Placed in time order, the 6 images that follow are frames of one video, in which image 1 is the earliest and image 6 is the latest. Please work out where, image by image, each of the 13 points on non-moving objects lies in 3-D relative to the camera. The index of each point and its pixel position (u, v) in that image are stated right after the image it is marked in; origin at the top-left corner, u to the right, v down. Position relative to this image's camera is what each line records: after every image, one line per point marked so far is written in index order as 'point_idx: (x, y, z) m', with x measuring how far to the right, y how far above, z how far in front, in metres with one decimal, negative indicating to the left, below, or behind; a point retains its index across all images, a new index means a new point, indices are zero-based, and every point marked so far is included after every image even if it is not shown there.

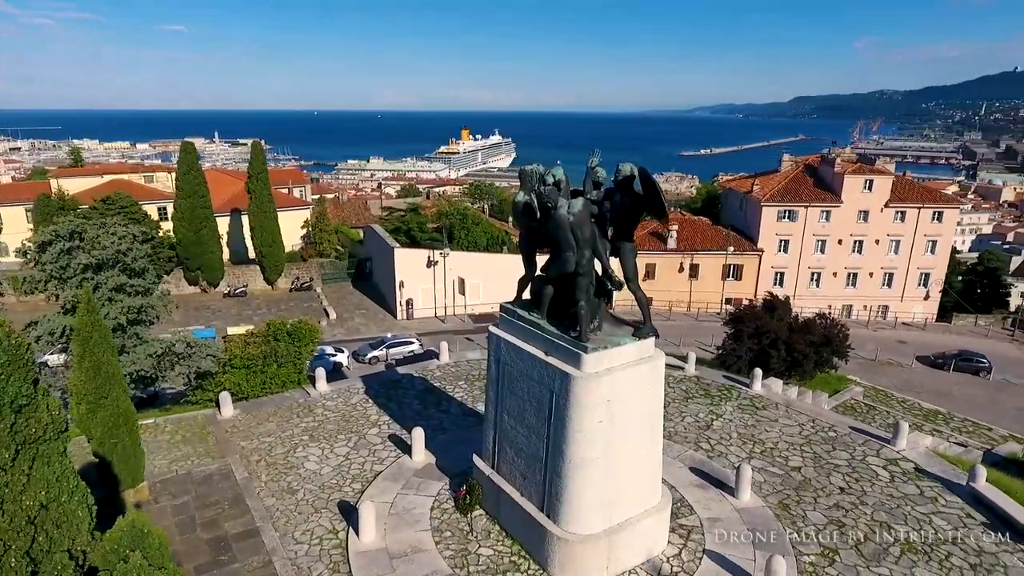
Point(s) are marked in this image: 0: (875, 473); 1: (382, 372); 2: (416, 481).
0: (+8.2, -4.2, +14.3) m
1: (-4.0, -2.6, +19.4) m
2: (-2.0, -4.0, +13.2) m
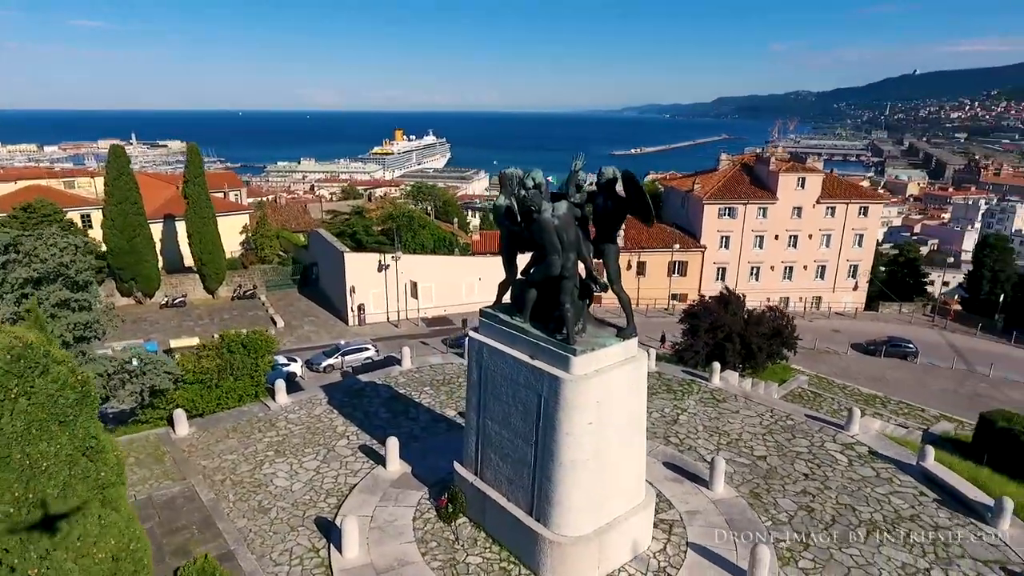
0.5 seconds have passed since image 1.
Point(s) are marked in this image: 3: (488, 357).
0: (+7.7, -4.1, +15.0) m
1: (-5.1, -2.8, +18.9) m
2: (-2.4, -4.2, +12.9) m
3: (-0.4, -1.2, +11.1) m
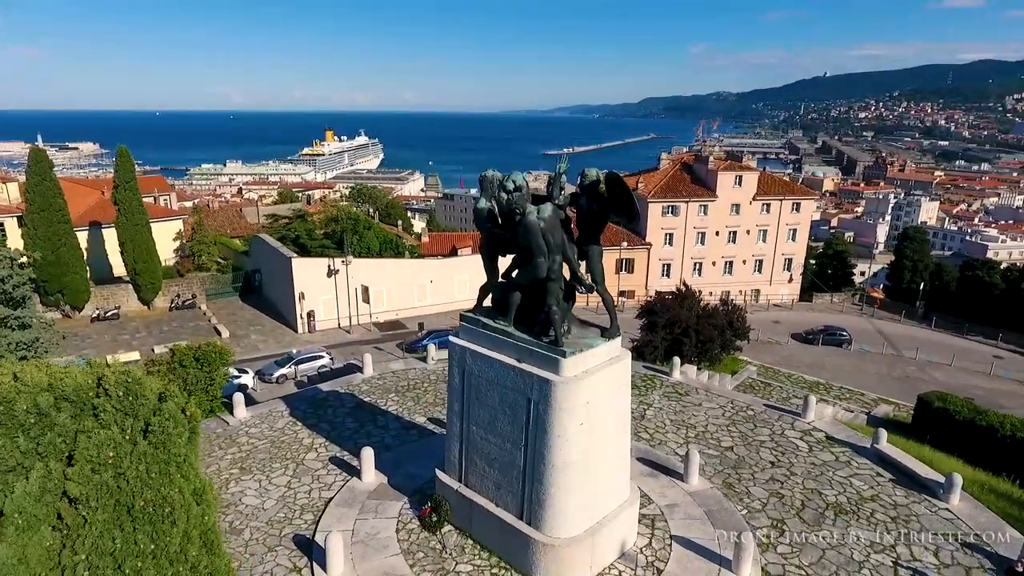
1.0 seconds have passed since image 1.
0: (+7.1, -3.9, +15.7) m
1: (-6.1, -3.0, +18.3) m
2: (-2.8, -4.3, +12.6) m
3: (-0.7, -1.3, +11.0) m
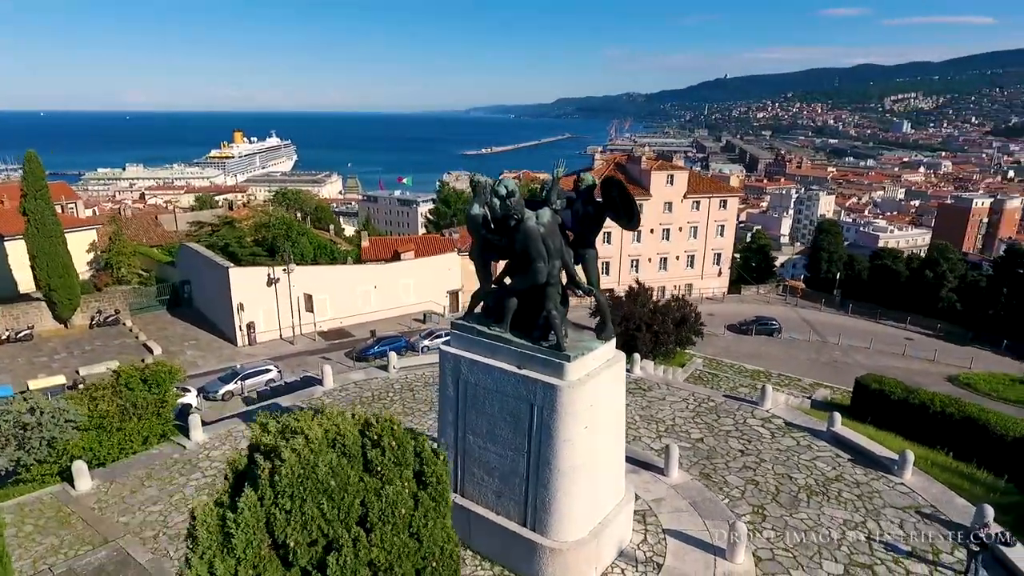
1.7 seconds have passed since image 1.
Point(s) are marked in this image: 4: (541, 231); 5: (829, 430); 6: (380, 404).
0: (+6.4, -3.8, +16.4) m
1: (-6.9, -3.3, +17.4) m
2: (-2.9, -4.5, +12.1) m
3: (-0.8, -1.4, +10.8) m
4: (+0.4, +0.9, +9.9) m
5: (+8.2, -3.7, +16.3) m
6: (-3.7, -3.3, +17.7) m
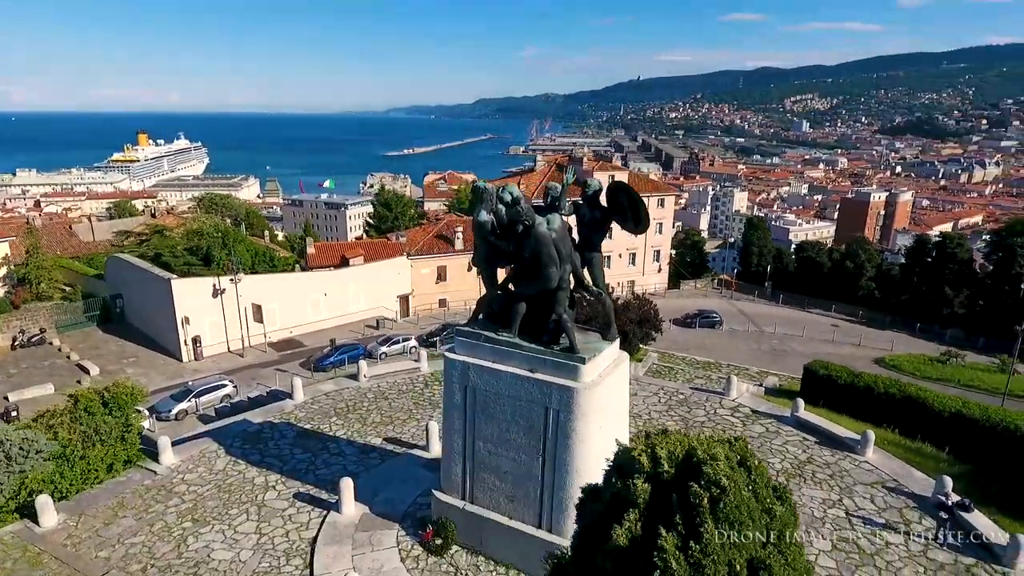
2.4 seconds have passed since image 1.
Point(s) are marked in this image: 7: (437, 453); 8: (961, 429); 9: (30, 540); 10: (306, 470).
0: (+6.0, -3.7, +17.2) m
1: (-7.4, -3.6, +16.6) m
2: (-2.8, -4.7, +11.9) m
3: (-0.6, -1.5, +10.8) m
4: (+0.6, +0.8, +10.0) m
5: (+7.7, -3.5, +17.3) m
6: (-4.2, -3.5, +17.3) m
7: (-1.8, -3.9, +14.9) m
8: (+12.4, -3.9, +17.5) m
9: (-9.2, -4.8, +12.1) m
10: (-4.7, -4.1, +14.3) m
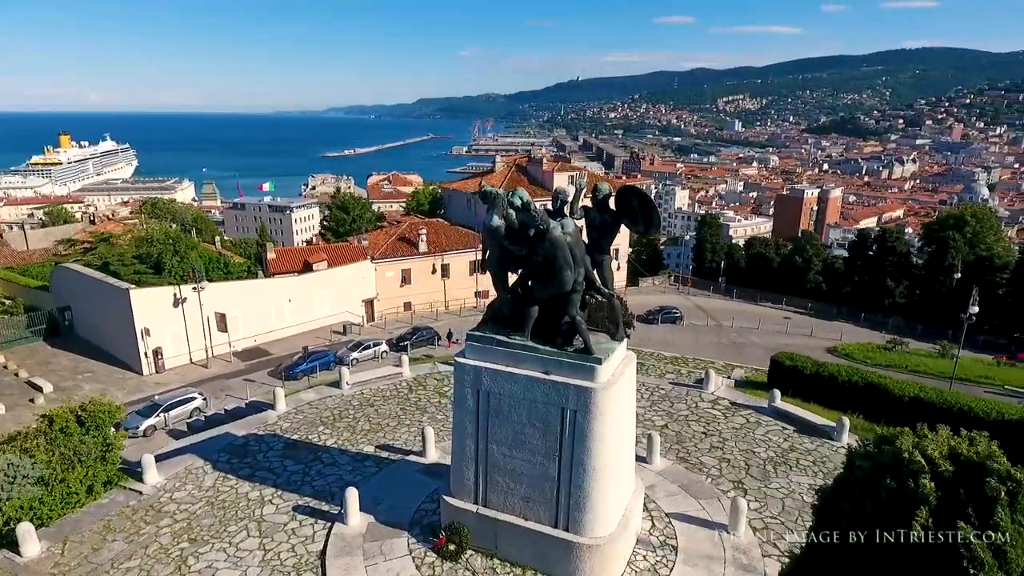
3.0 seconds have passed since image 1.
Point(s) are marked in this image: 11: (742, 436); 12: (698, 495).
0: (+5.7, -3.6, +17.8) m
1: (-7.6, -3.9, +16.1) m
2: (-2.6, -4.8, +11.7) m
3: (-0.4, -1.6, +10.9) m
4: (+0.9, +0.8, +10.2) m
5: (+7.4, -3.4, +18.1) m
6: (-4.5, -3.6, +17.0) m
7: (-1.8, -4.0, +14.9) m
8: (+12.1, -3.7, +18.6) m
9: (-9.0, -5.1, +11.4) m
10: (-4.7, -4.3, +14.0) m
11: (+6.0, -3.9, +16.4) m
12: (+4.0, -4.4, +13.6) m
